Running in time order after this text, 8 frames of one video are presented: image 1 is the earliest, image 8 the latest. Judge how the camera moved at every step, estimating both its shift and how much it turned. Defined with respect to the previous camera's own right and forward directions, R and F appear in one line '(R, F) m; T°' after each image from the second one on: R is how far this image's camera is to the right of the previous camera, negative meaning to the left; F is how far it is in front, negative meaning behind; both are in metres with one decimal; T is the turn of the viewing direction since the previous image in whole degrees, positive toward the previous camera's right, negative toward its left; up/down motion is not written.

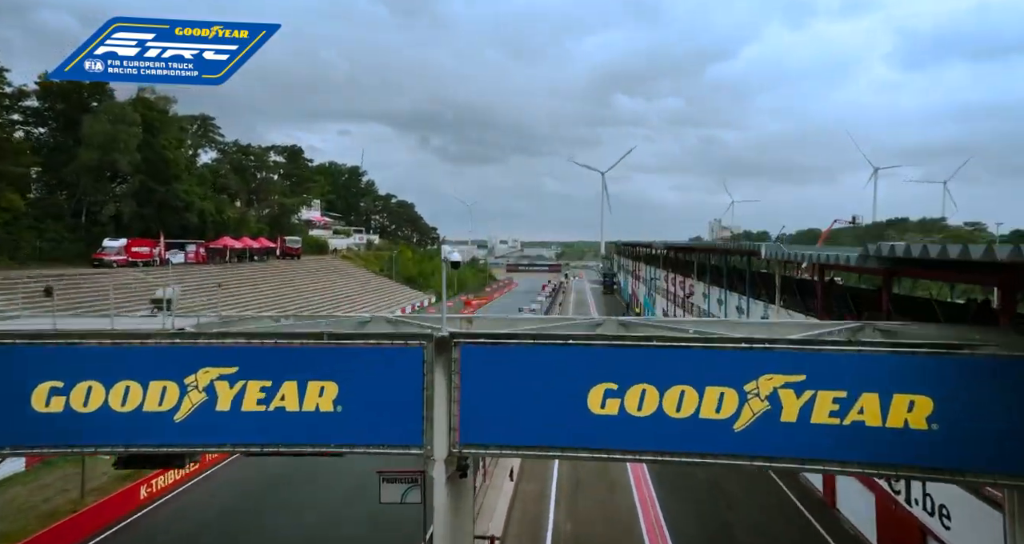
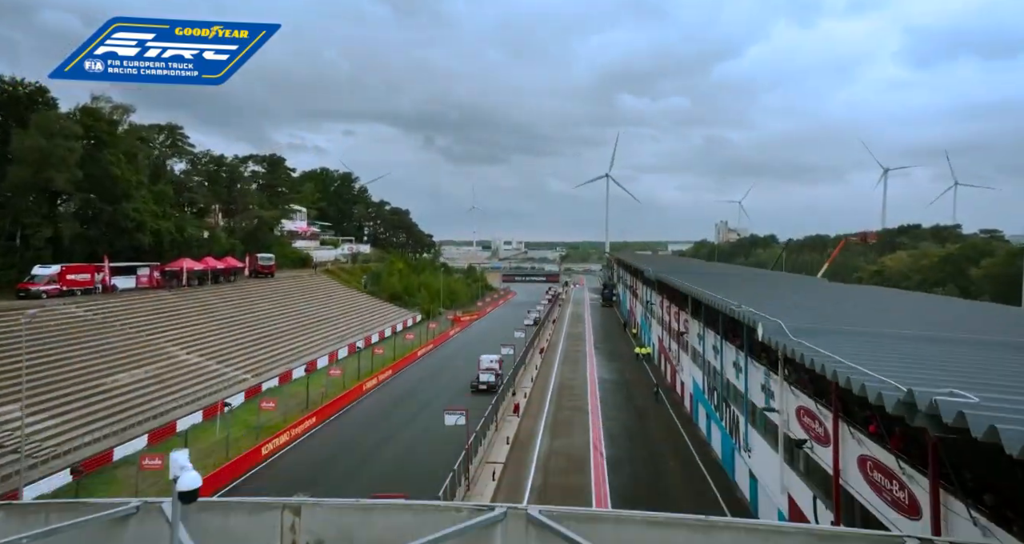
(+1.4, +3.4) m; -1°
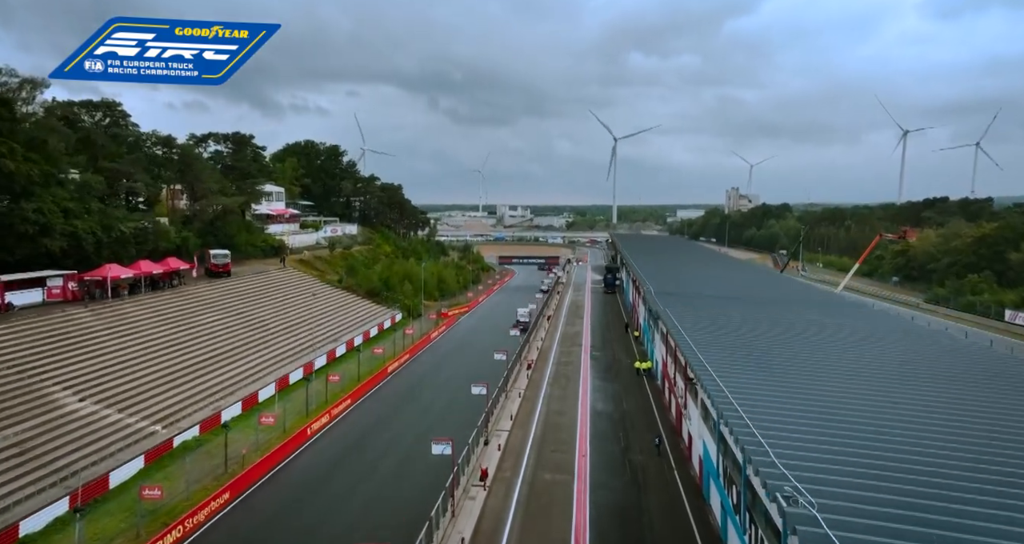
(+1.4, +5.9) m; -1°
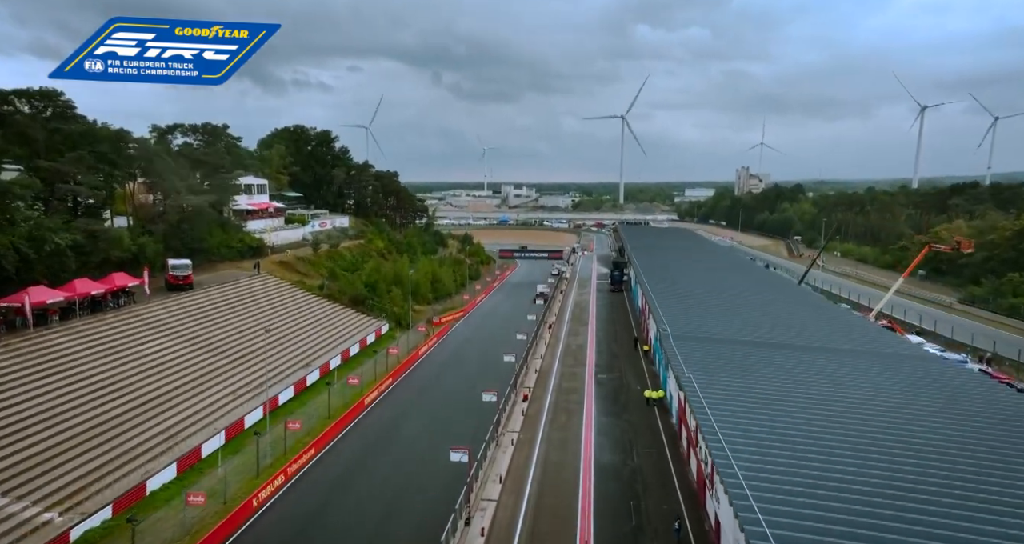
(+0.6, +5.0) m; -1°
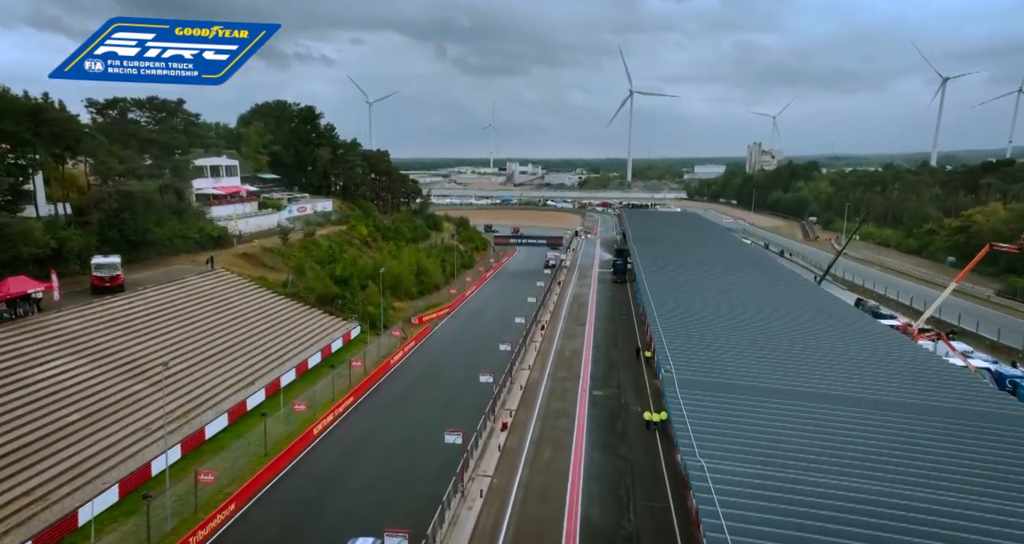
(+1.4, +5.6) m; -1°
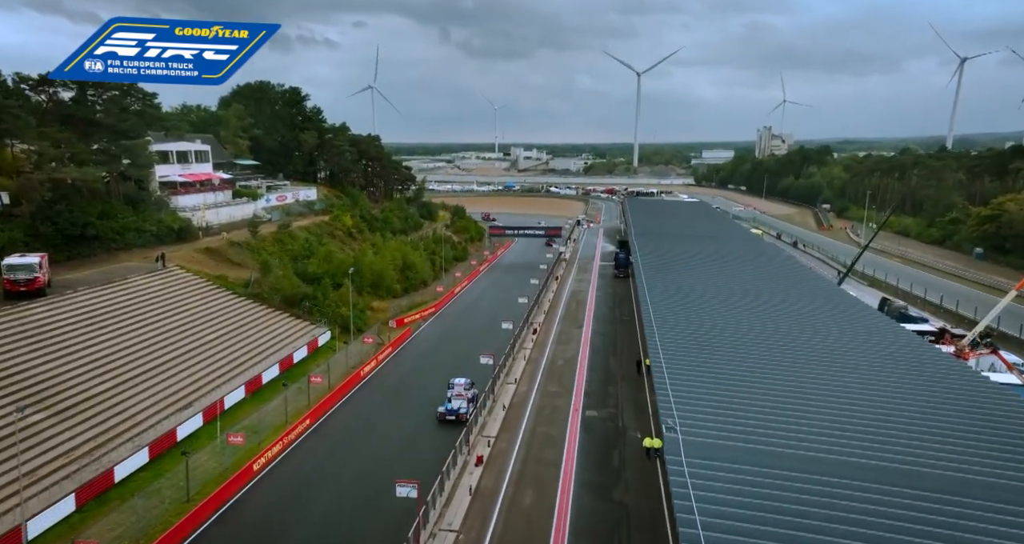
(+1.1, +4.5) m; -1°
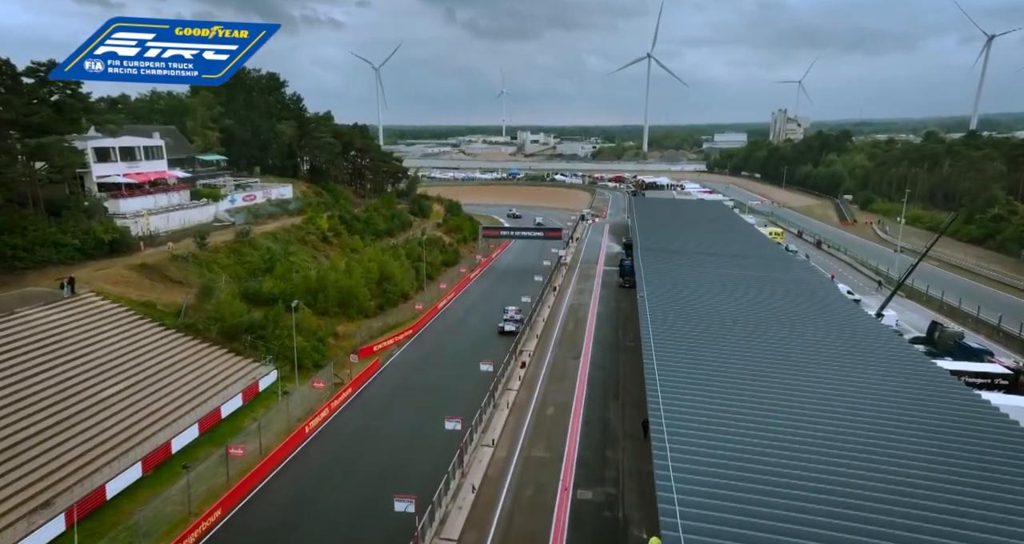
(+1.3, +6.5) m; -1°
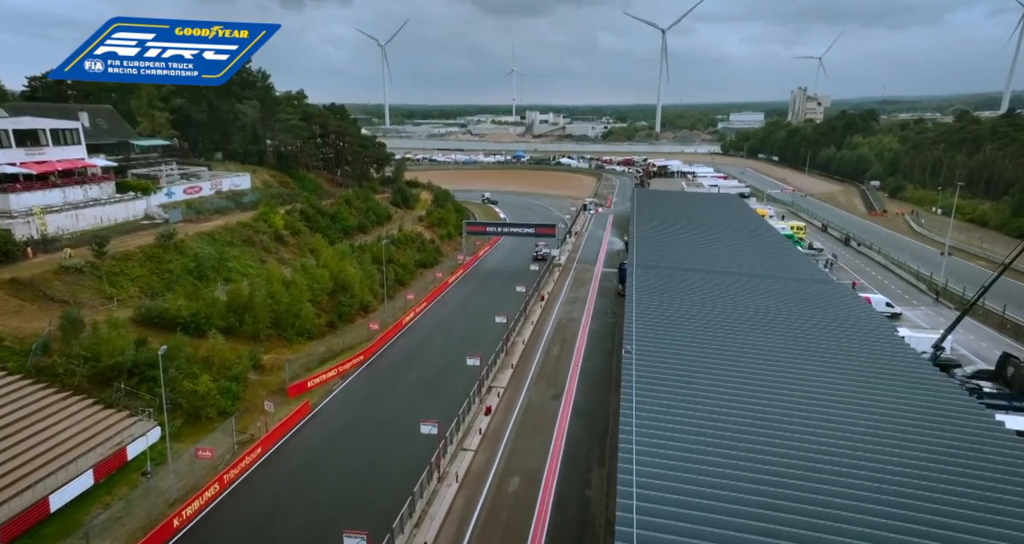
(+2.1, +7.7) m; -1°
